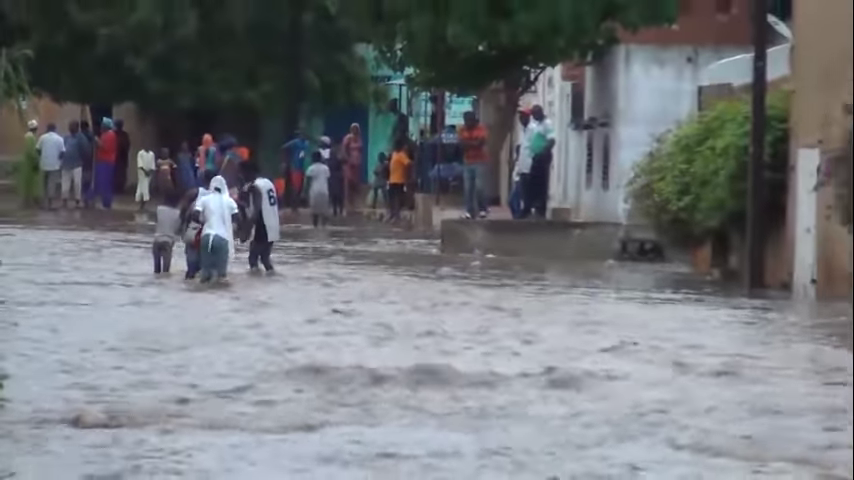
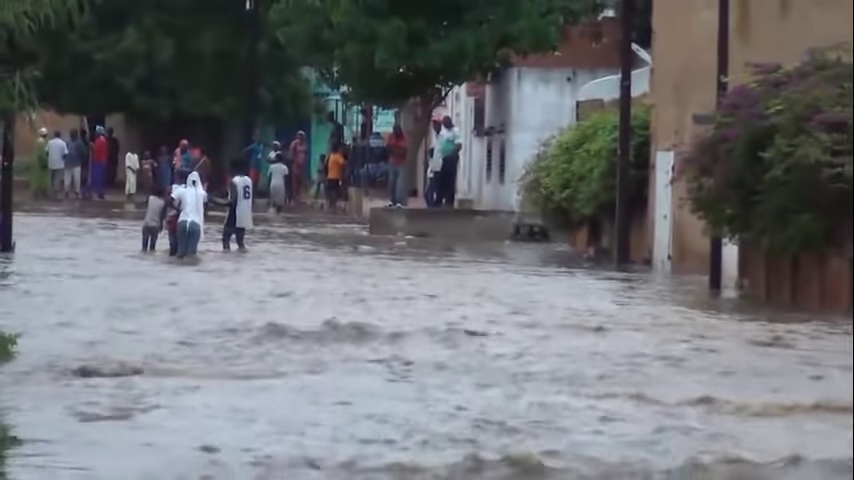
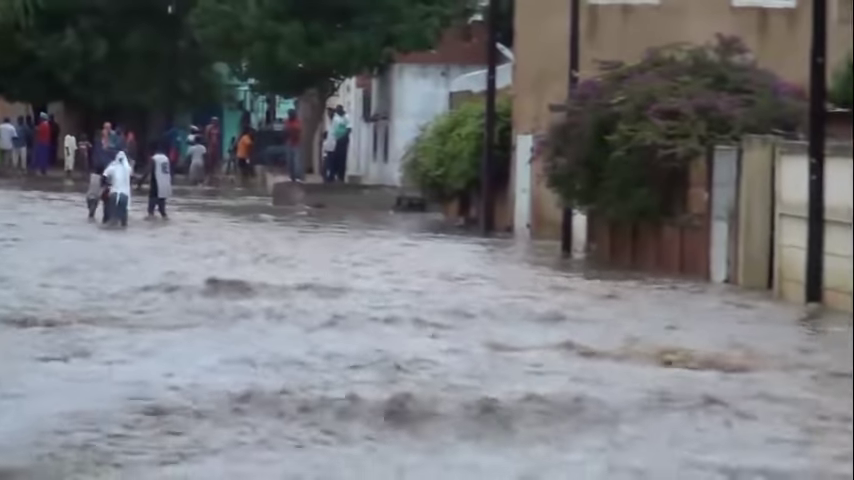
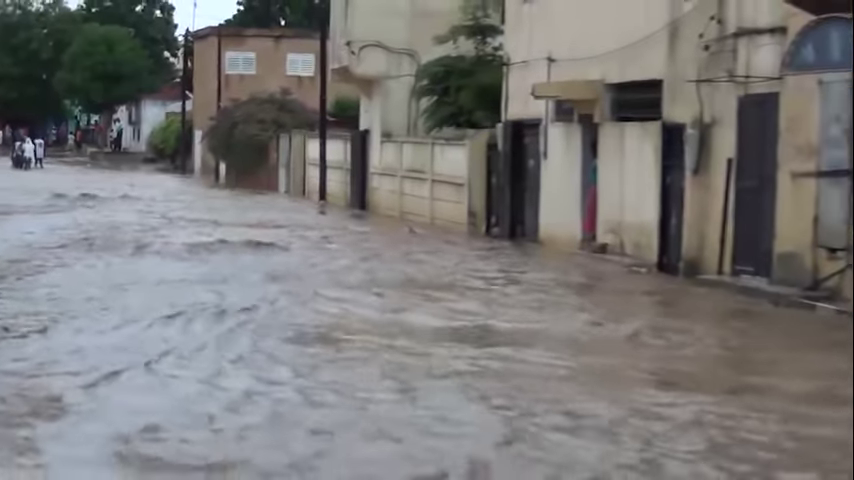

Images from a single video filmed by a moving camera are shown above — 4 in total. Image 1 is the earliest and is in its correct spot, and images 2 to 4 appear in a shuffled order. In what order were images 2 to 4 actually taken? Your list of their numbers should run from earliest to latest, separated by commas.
2, 3, 4
